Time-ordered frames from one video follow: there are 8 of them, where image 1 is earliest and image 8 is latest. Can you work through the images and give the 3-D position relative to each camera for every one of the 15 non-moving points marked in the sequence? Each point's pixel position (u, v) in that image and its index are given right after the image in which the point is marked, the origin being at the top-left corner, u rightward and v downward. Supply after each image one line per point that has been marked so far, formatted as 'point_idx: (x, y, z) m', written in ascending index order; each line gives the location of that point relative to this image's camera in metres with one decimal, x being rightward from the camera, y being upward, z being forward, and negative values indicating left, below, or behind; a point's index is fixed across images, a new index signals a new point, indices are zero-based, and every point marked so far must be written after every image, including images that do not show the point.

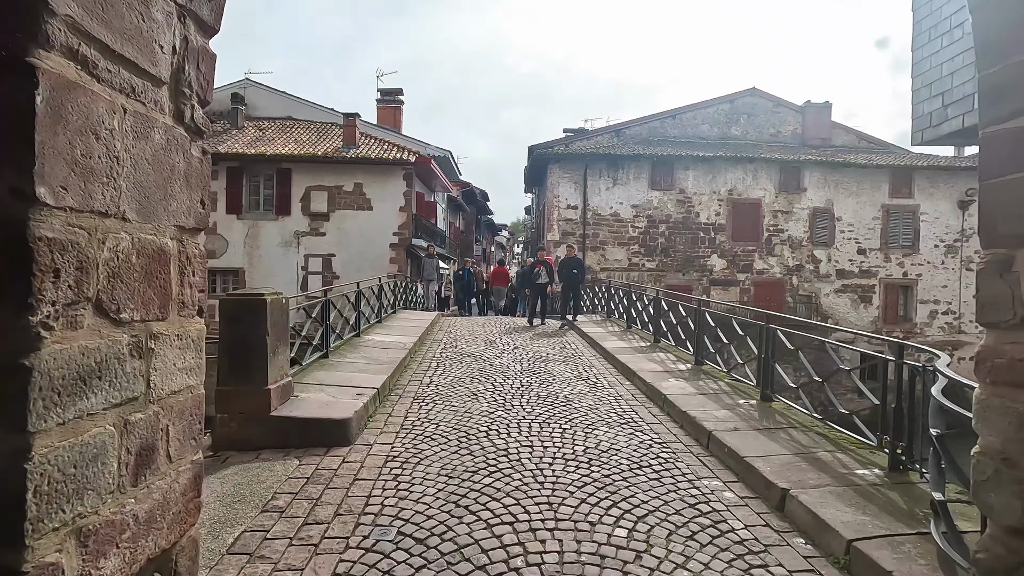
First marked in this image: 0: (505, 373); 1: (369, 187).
0: (0.0, -1.1, +6.8) m
1: (-5.2, +3.6, +19.7) m
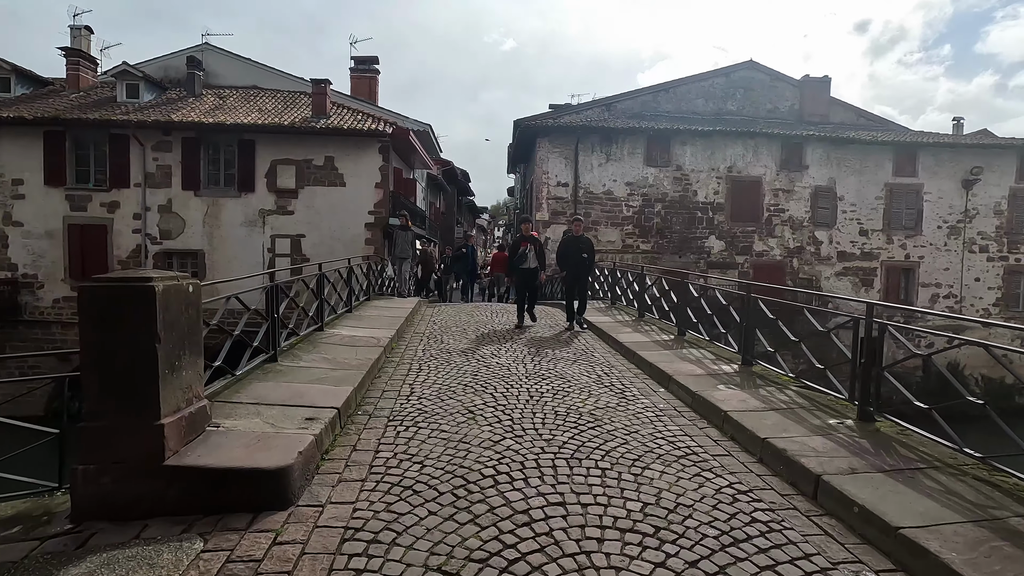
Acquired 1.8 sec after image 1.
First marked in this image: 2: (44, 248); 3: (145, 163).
0: (0.0, -0.9, +5.3) m
1: (-5.6, +4.2, +17.9) m
2: (-15.2, +1.3, +17.5) m
3: (-11.9, +4.0, +17.4) m
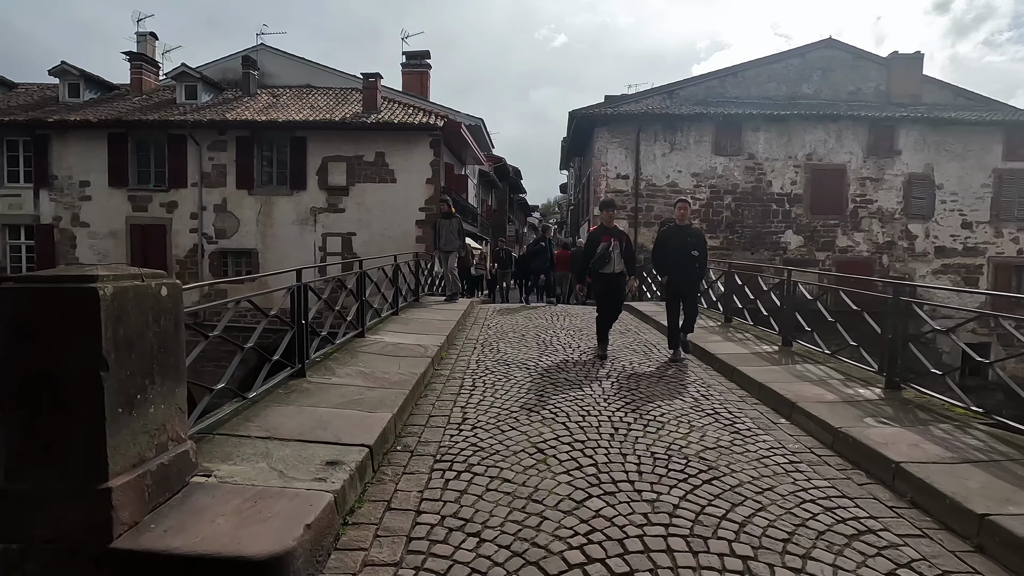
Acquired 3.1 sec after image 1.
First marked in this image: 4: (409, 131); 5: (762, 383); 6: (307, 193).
0: (+0.6, -0.9, +4.2) m
1: (-3.8, +4.2, +17.3) m
2: (-13.4, +1.3, +17.8) m
3: (-10.1, +4.1, +17.4) m
4: (-3.3, +5.0, +17.1) m
5: (+2.2, -0.8, +4.7) m
6: (-6.6, +3.1, +17.4) m
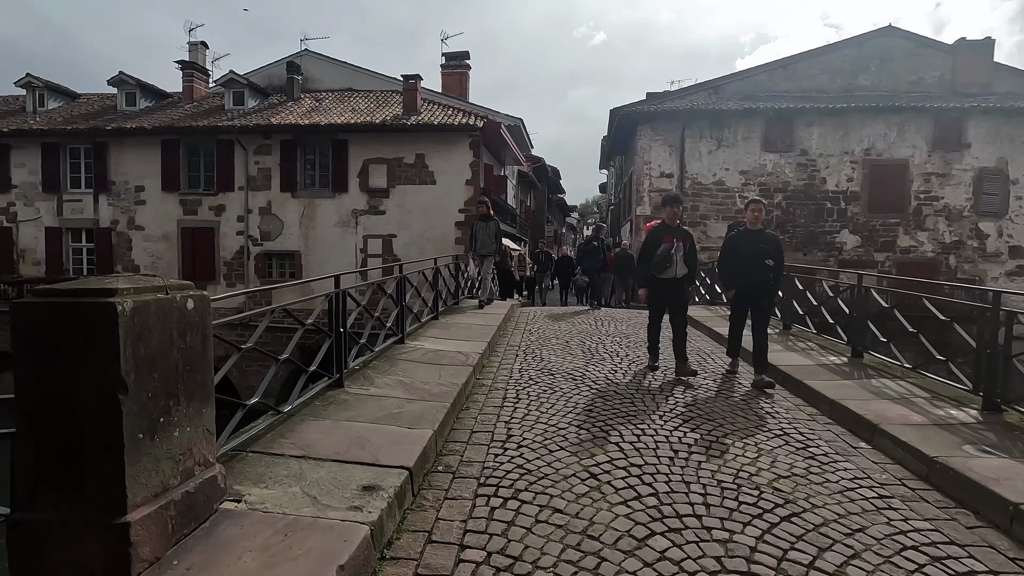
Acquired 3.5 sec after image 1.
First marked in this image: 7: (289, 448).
0: (+0.9, -1.0, +3.9) m
1: (-2.6, +4.1, +17.2) m
2: (-12.0, +1.3, +18.4) m
3: (-8.8, +4.0, +17.8) m
4: (-2.0, +4.9, +17.0) m
5: (+2.6, -0.9, +4.3) m
6: (-5.3, +3.0, +17.6) m
7: (-1.2, -0.9, +2.9) m
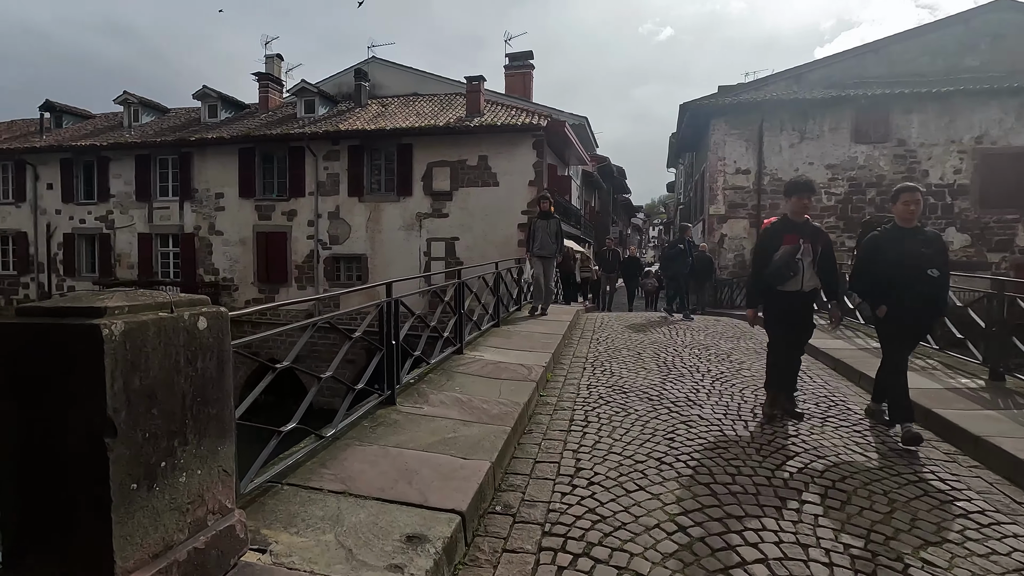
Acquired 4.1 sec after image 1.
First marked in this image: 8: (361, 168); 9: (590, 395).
0: (+1.4, -1.0, +3.3) m
1: (-0.5, +4.0, +16.9) m
2: (-9.8, +1.2, +19.2) m
3: (-6.6, +3.9, +18.3) m
4: (0.0, +4.8, +16.7) m
5: (+3.0, -1.0, +3.5) m
6: (-3.2, +2.9, +17.6) m
7: (-0.9, -0.9, +2.6) m
8: (-5.1, +4.0, +18.0) m
9: (+0.7, -0.9, +4.6) m
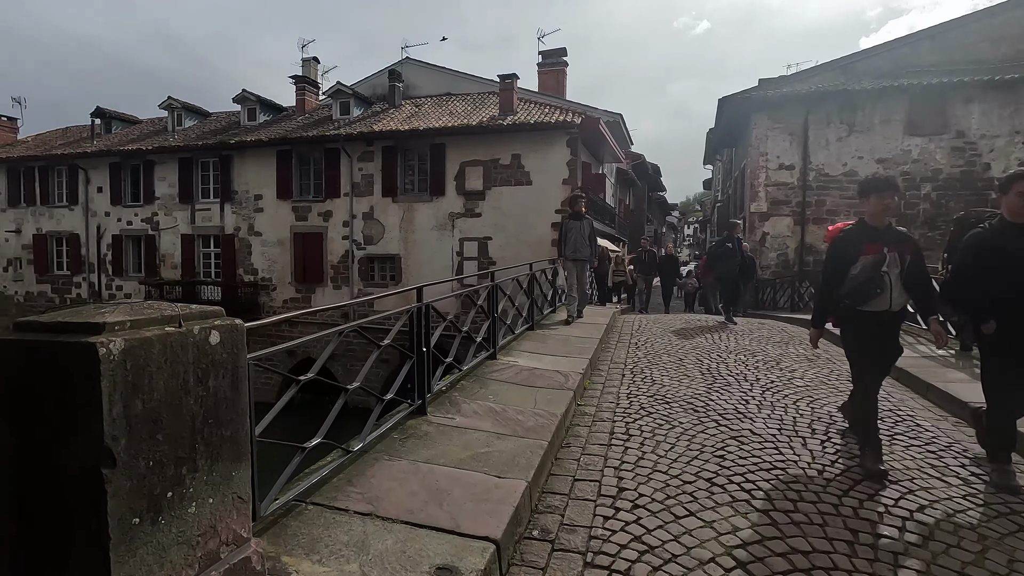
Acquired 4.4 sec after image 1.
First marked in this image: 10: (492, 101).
0: (+1.6, -1.1, +3.0) m
1: (+0.5, +4.0, +16.7) m
2: (-8.6, +1.2, +19.6) m
3: (-5.5, +3.9, +18.4) m
4: (+1.0, +4.8, +16.4) m
5: (+3.2, -1.0, +3.1) m
6: (-2.2, +2.9, +17.6) m
7: (-0.7, -1.0, +2.4) m
8: (-4.0, +4.0, +18.0) m
9: (+1.0, -0.9, +4.3) m
10: (-0.7, +6.8, +19.6) m
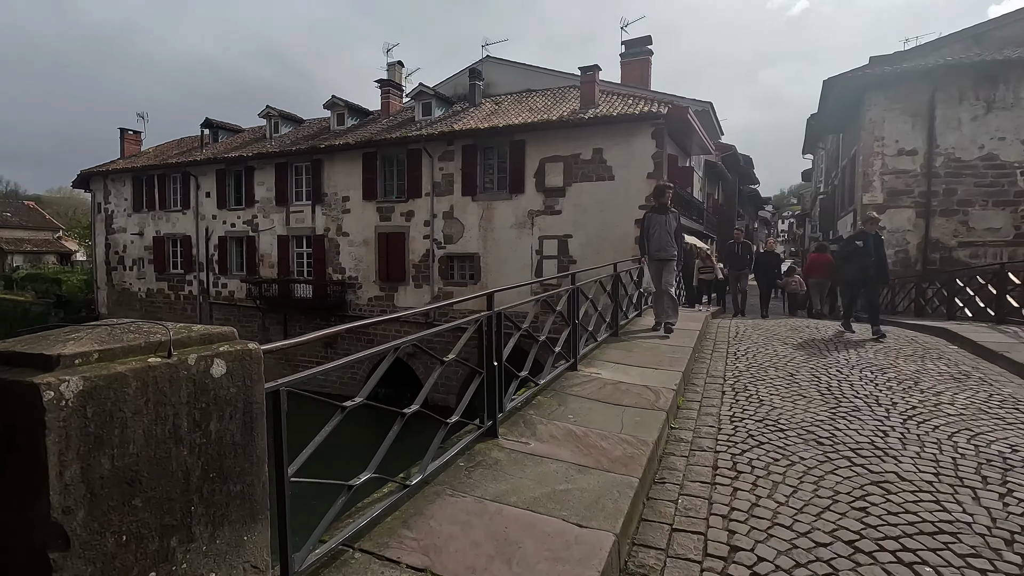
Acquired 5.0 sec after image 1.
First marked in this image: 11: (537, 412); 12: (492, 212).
0: (+2.0, -1.1, +2.3) m
1: (+2.9, +4.0, +16.0) m
2: (-5.7, +1.3, +20.2) m
3: (-2.7, +4.0, +18.5) m
4: (+3.4, +4.8, +15.6) m
5: (+3.6, -1.0, +2.1) m
6: (+0.4, +3.0, +17.2) m
7: (-0.4, -1.0, +2.1) m
8: (-1.3, +4.0, +17.9) m
9: (+1.5, -1.0, +3.7) m
10: (+2.1, +6.8, +19.0) m
11: (+0.1, -0.8, +3.7) m
12: (-0.7, +2.5, +17.9) m
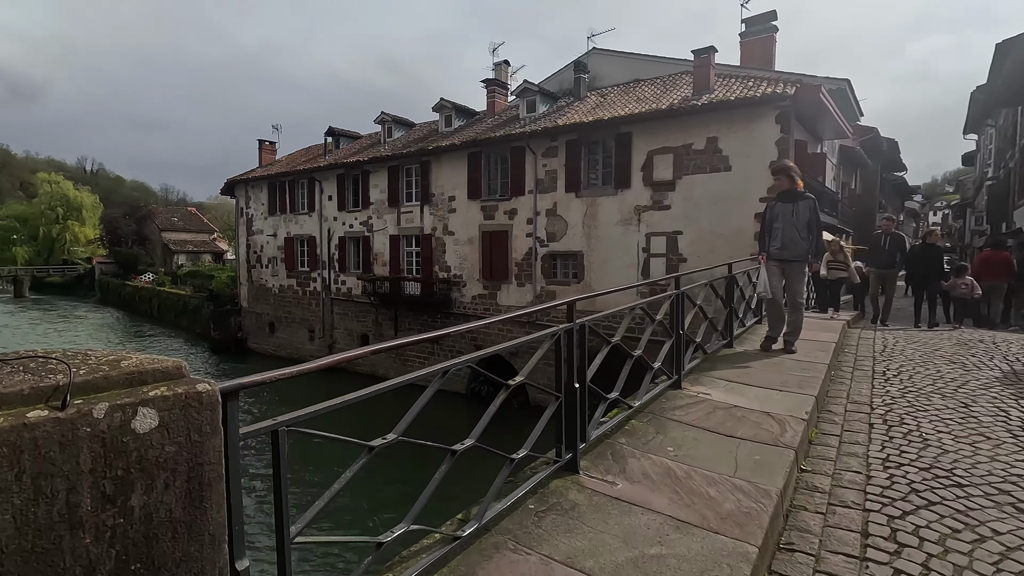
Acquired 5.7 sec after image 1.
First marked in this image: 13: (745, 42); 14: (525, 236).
0: (+2.2, -1.2, +1.4) m
1: (+5.9, +4.0, +14.6) m
2: (-1.8, +1.3, +20.4) m
3: (+0.8, +4.0, +18.2) m
4: (+6.2, +4.8, +14.1) m
5: (+3.7, -1.1, +0.9) m
6: (+3.6, +3.0, +16.3) m
7: (-0.2, -1.0, +1.6) m
8: (+2.1, +4.1, +17.3) m
9: (+2.0, -1.0, +2.9) m
10: (+5.7, +6.8, +17.7) m
11: (+0.6, -0.9, +3.1) m
12: (+2.7, +2.5, +17.2) m
13: (+8.6, +9.2, +20.0) m
14: (+0.4, +1.8, +18.9) m
